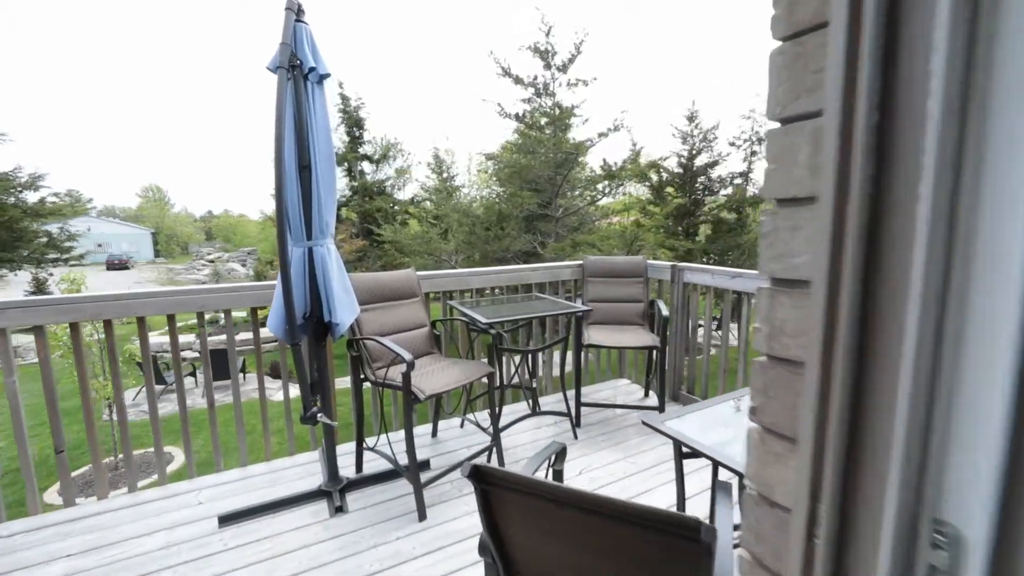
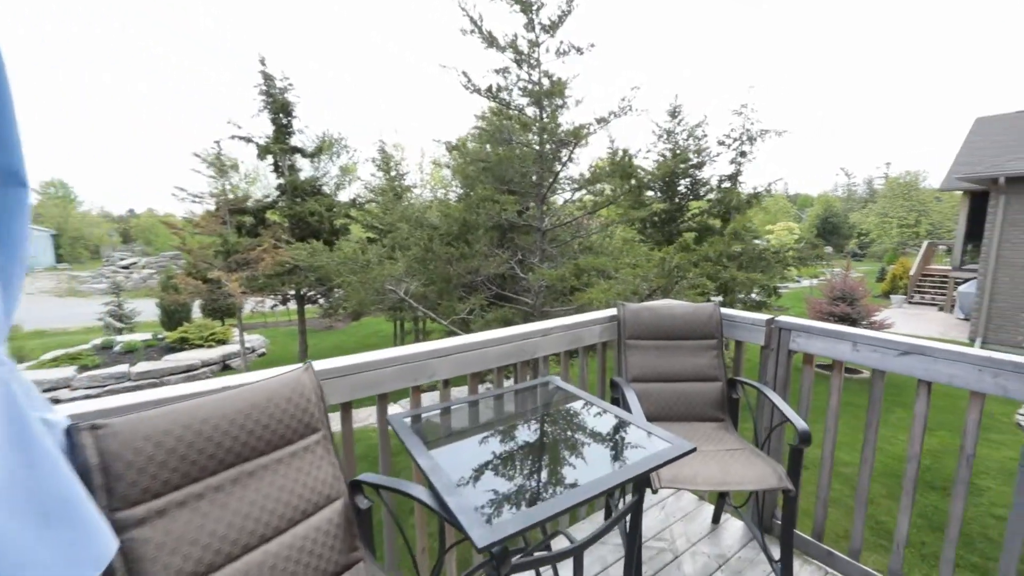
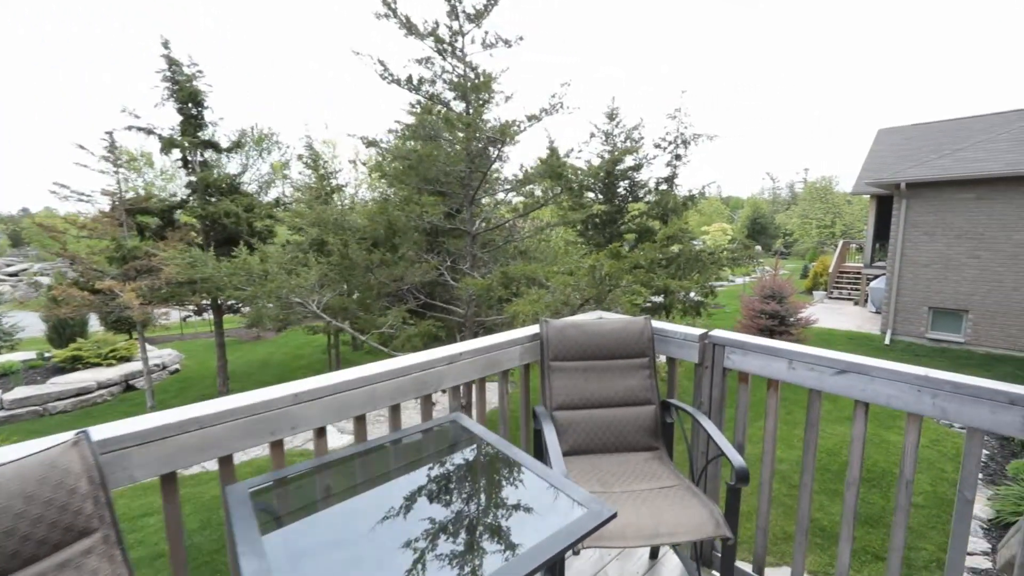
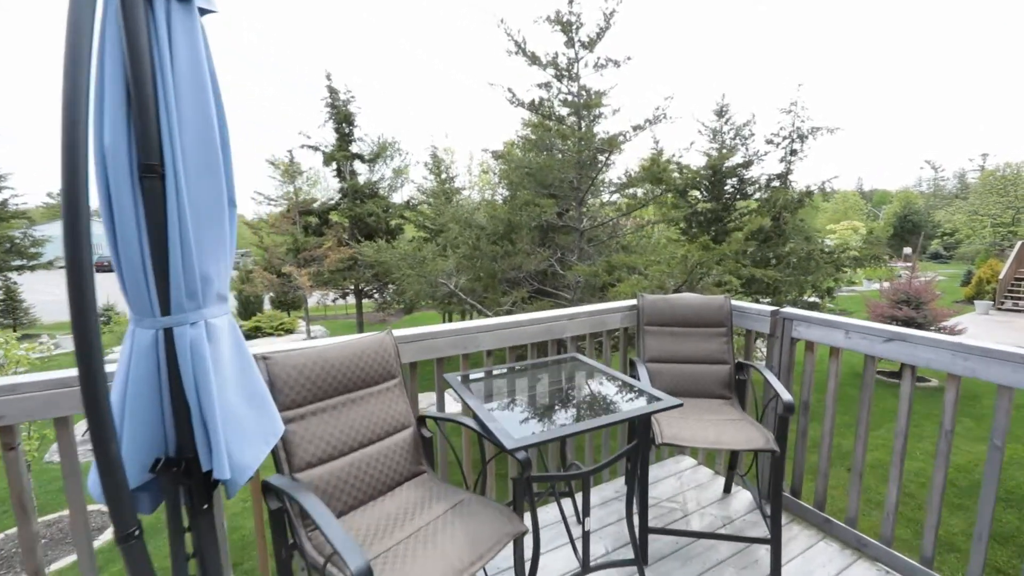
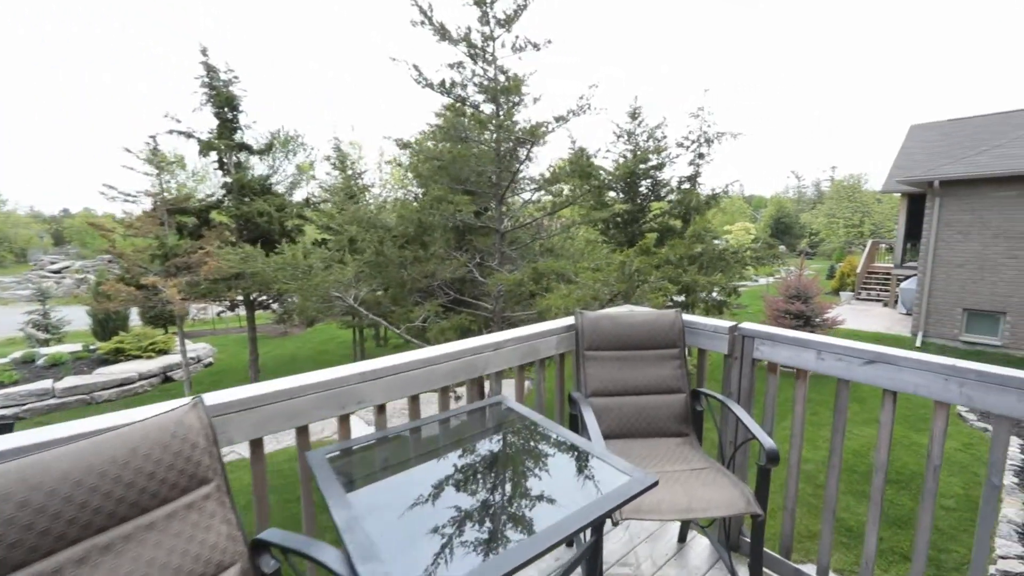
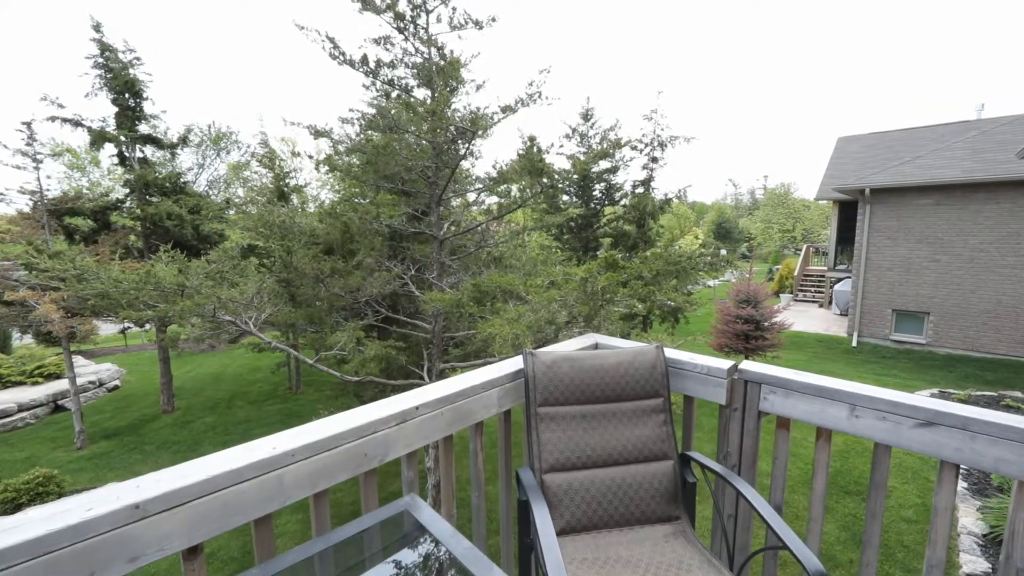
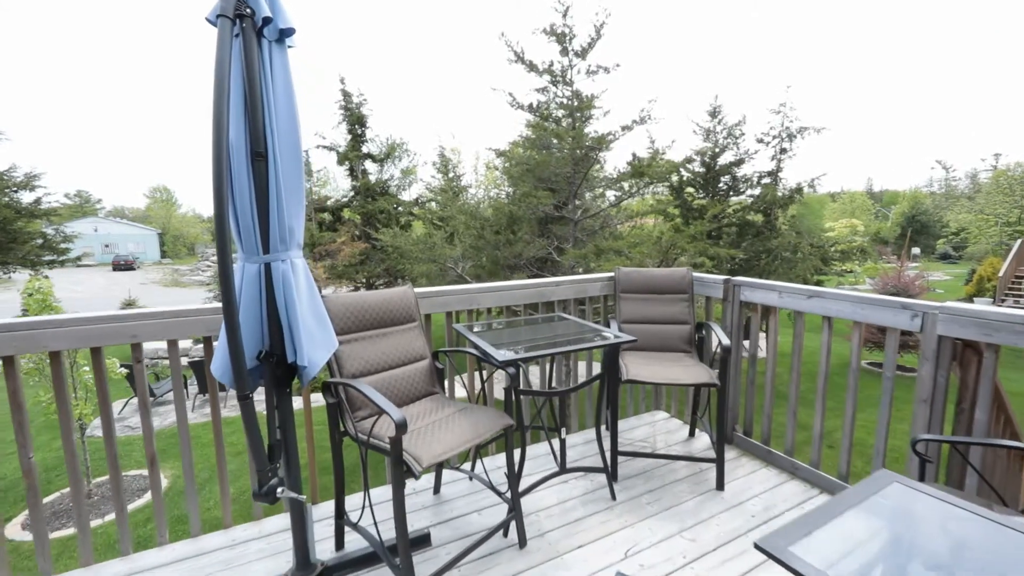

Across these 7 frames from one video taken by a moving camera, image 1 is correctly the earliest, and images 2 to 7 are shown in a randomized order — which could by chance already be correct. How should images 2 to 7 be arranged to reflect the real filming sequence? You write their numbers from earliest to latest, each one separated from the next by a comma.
7, 4, 2, 5, 3, 6
